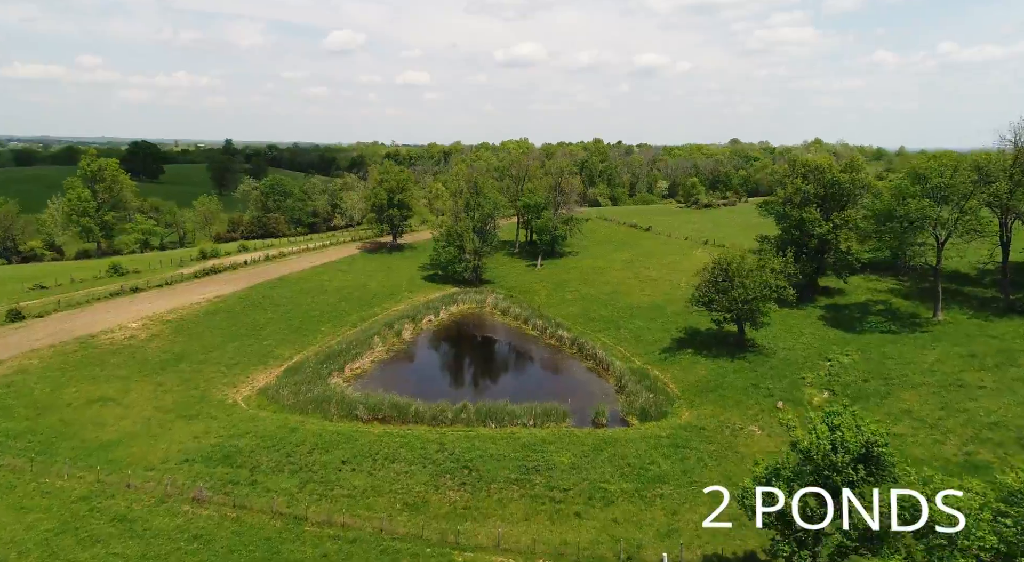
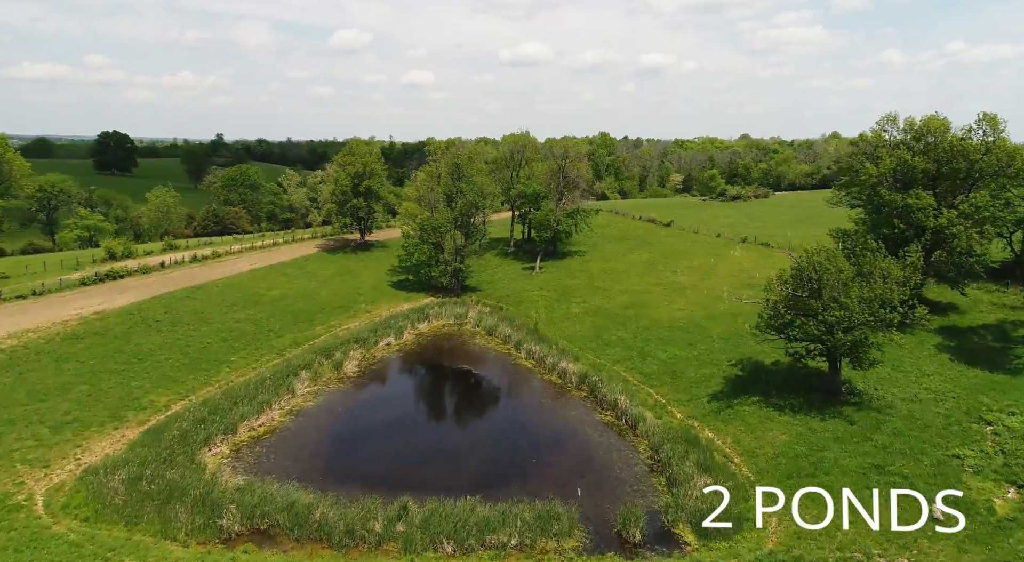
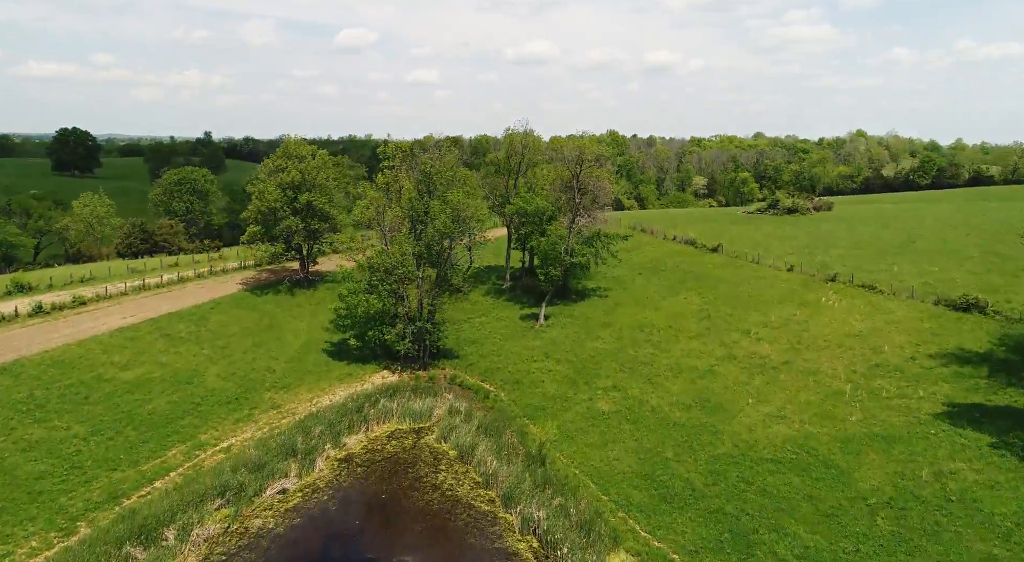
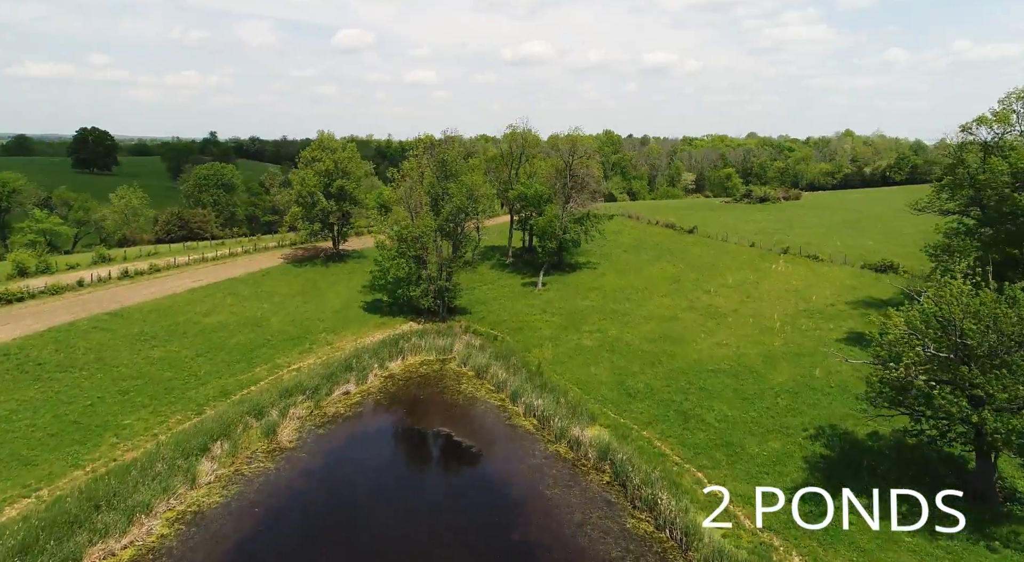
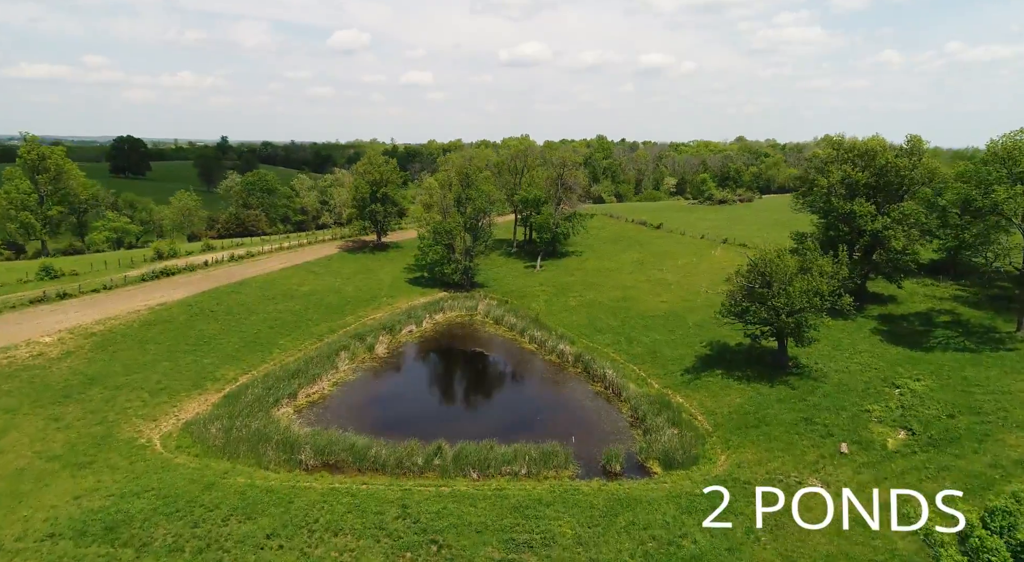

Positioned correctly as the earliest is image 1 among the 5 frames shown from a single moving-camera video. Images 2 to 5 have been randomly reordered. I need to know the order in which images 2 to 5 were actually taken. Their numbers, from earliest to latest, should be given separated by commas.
5, 2, 4, 3
